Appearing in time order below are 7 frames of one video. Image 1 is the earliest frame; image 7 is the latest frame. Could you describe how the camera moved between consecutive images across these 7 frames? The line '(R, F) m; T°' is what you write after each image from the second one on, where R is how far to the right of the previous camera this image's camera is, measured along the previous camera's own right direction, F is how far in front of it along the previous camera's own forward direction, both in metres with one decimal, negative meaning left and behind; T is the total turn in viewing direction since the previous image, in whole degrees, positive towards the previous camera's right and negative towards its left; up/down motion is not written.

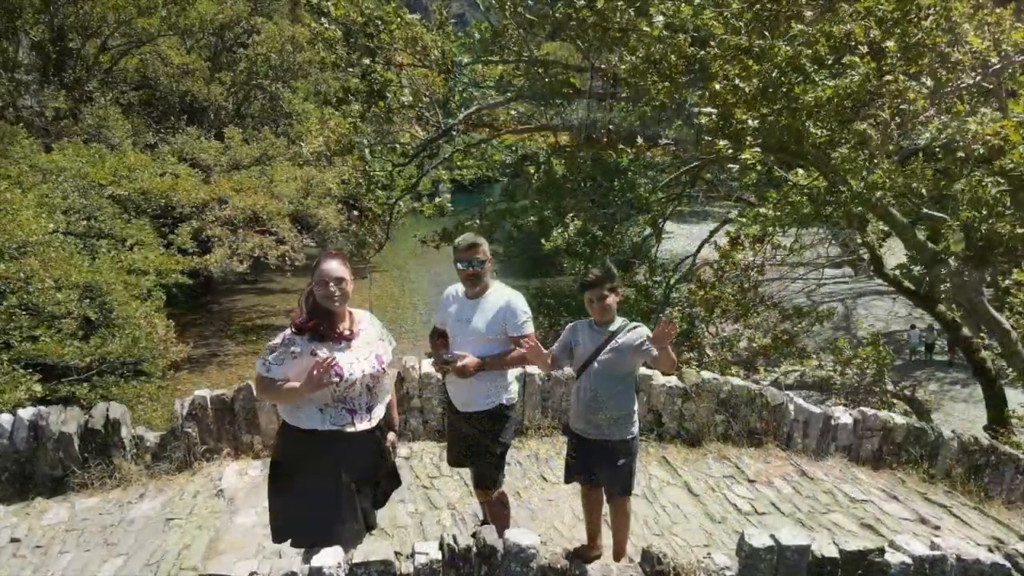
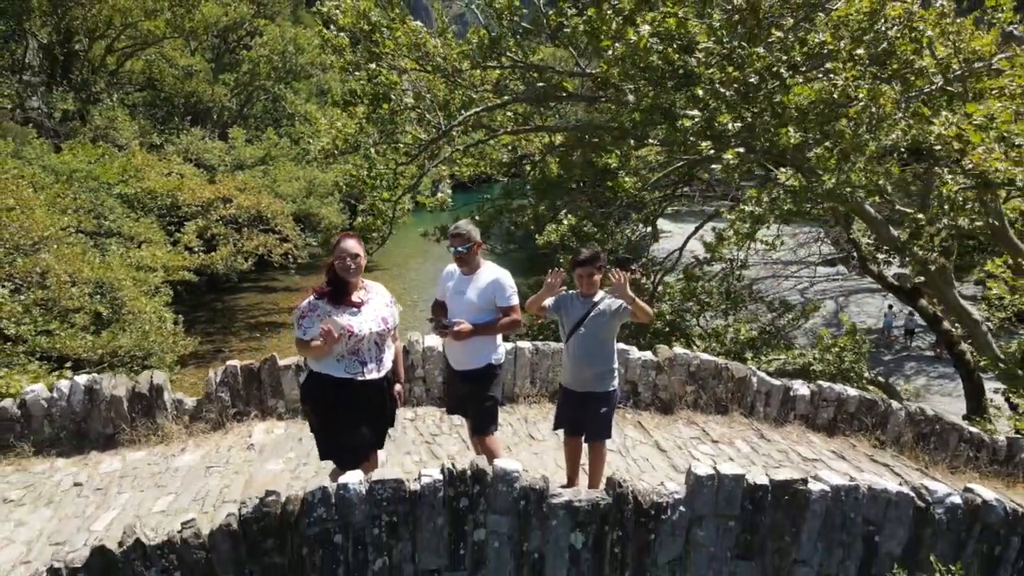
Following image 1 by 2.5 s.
(0.0, -0.6) m; 0°
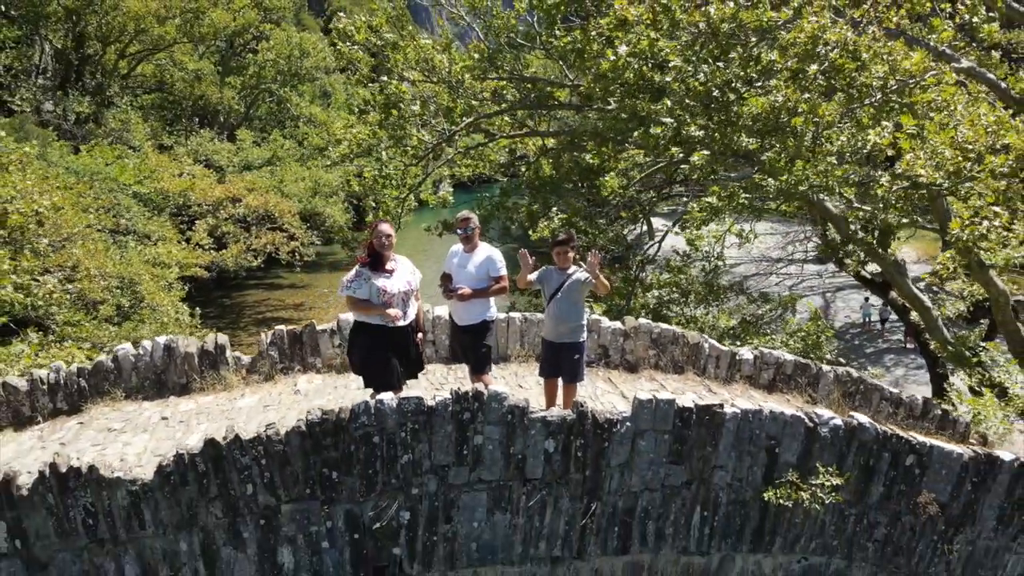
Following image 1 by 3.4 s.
(0.0, -1.1) m; 0°
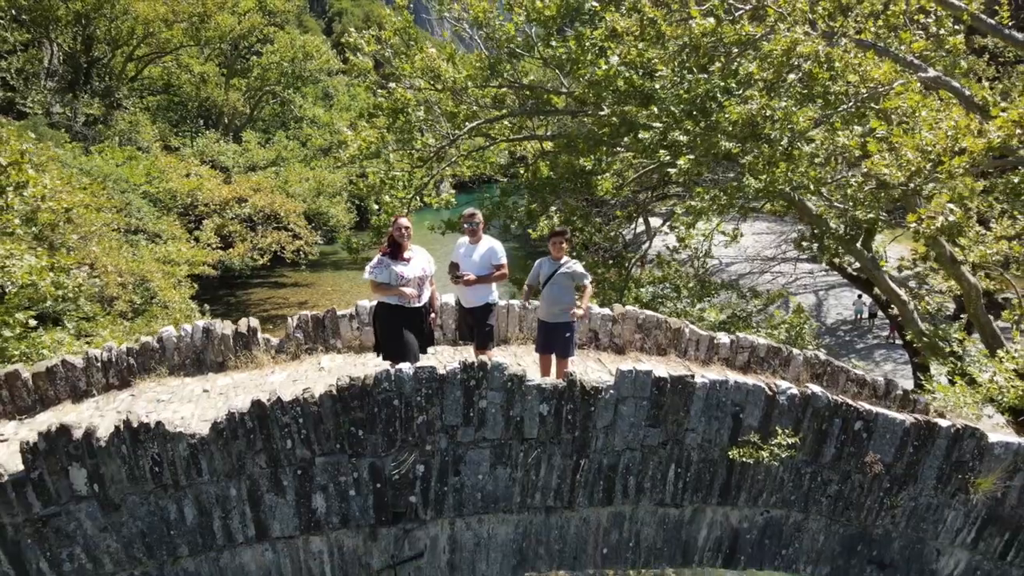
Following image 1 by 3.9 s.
(0.0, -0.7) m; 0°
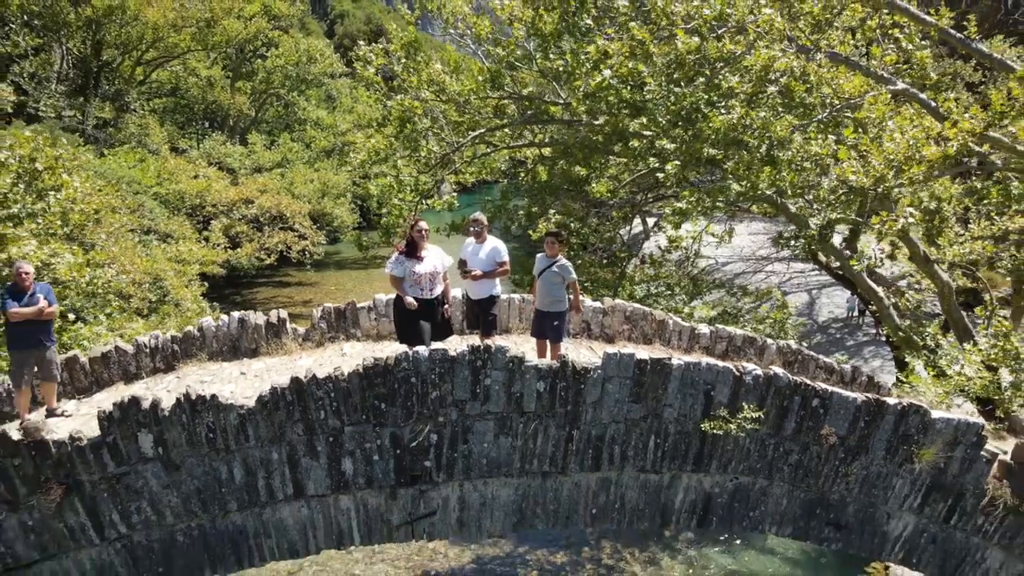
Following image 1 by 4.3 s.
(0.0, -0.8) m; 0°
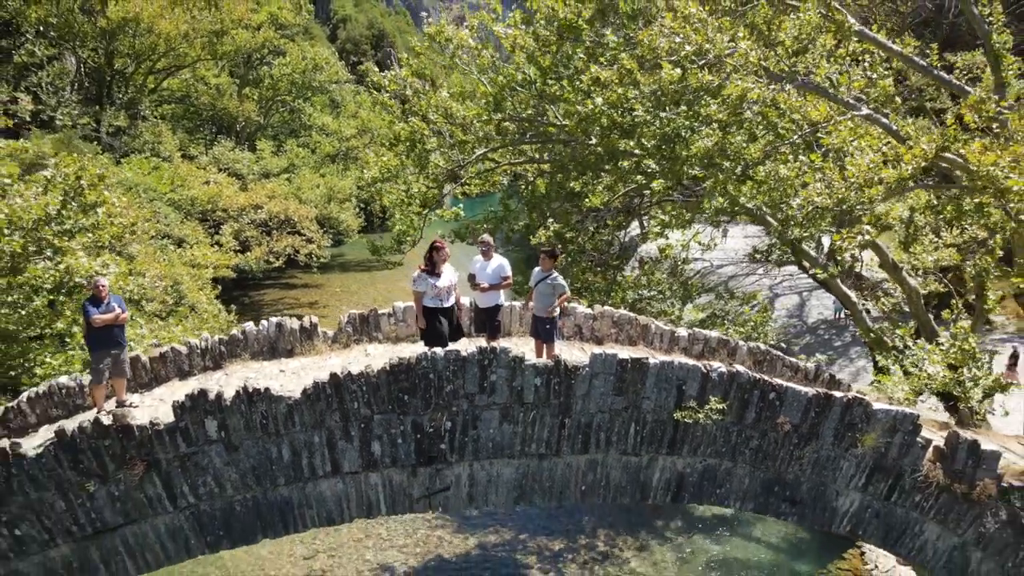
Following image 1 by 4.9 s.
(0.0, -1.1) m; 0°
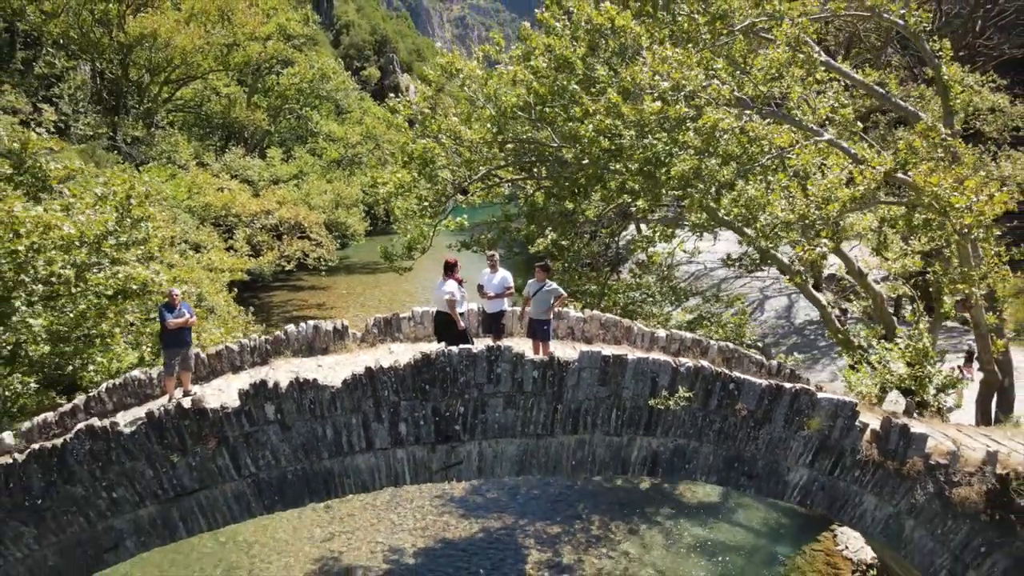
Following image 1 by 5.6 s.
(0.0, -1.4) m; 0°
